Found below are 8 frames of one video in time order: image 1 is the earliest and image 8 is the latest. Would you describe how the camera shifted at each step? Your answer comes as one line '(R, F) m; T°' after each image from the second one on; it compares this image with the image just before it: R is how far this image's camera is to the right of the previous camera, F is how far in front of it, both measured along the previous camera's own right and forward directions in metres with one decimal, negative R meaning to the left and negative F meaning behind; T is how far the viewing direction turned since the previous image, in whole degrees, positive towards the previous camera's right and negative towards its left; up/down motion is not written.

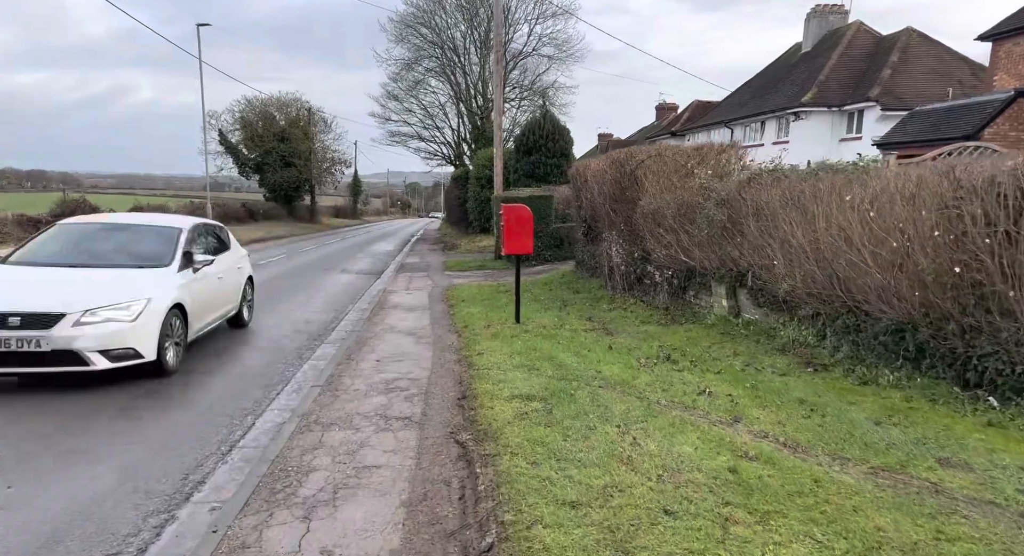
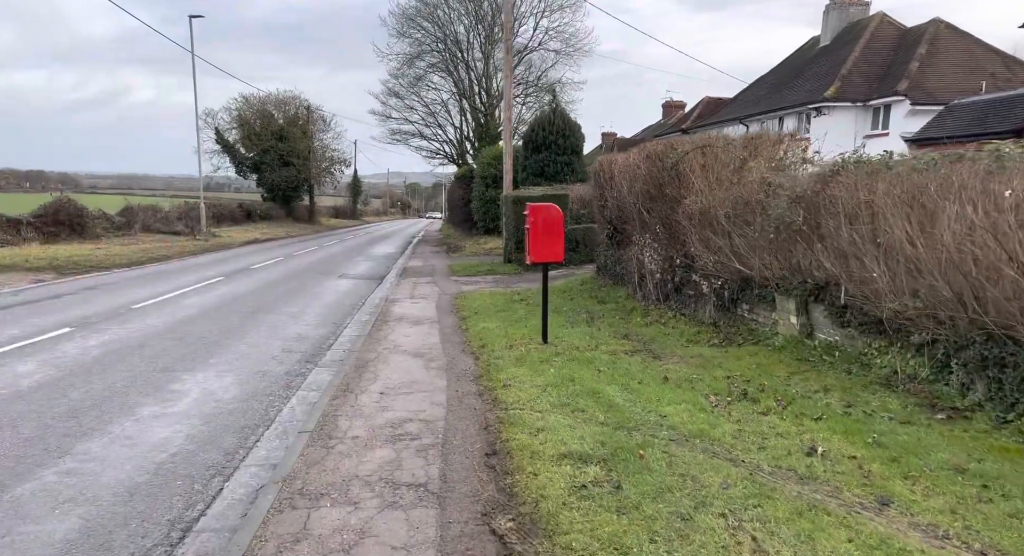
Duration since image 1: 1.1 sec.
(-0.3, +1.3) m; 0°
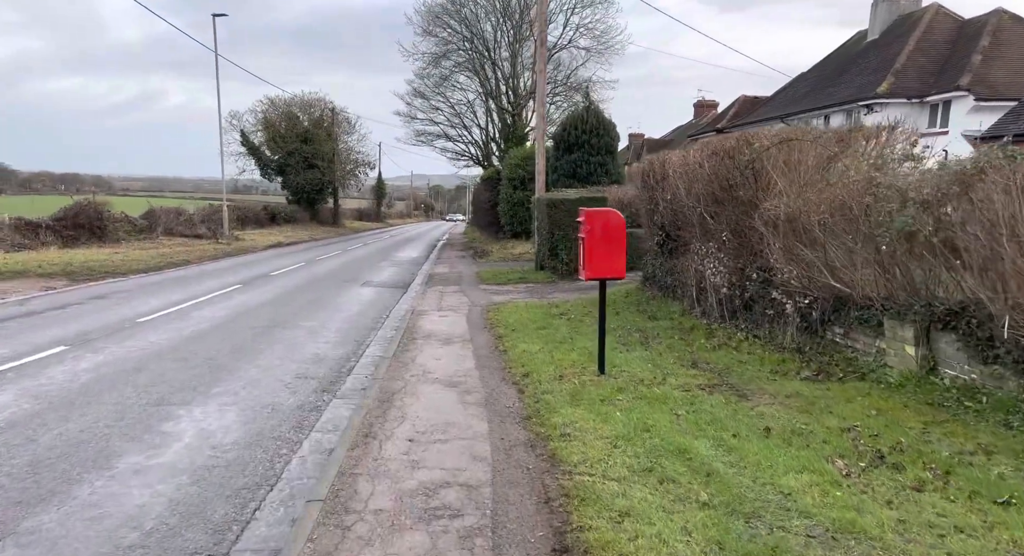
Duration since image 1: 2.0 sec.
(-0.3, +1.2) m; -2°
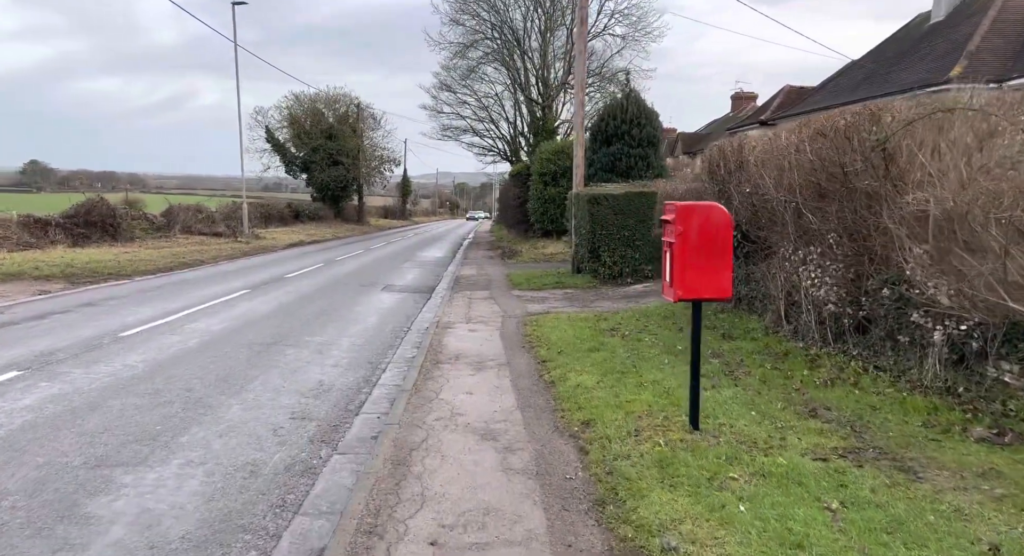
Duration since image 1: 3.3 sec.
(-0.2, +1.7) m; -2°
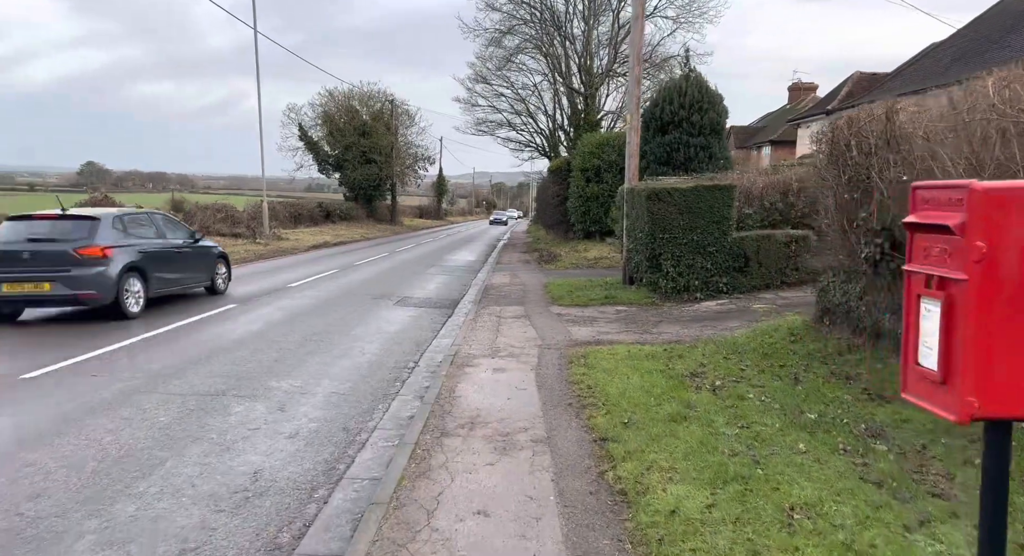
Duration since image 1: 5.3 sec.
(0.0, +2.6) m; -3°
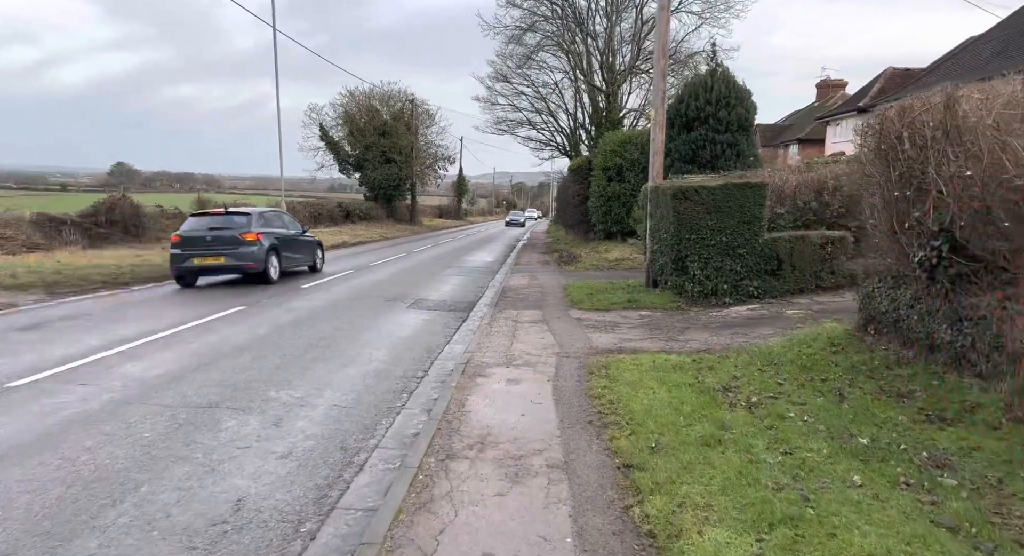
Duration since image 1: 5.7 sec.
(0.0, +0.5) m; -2°
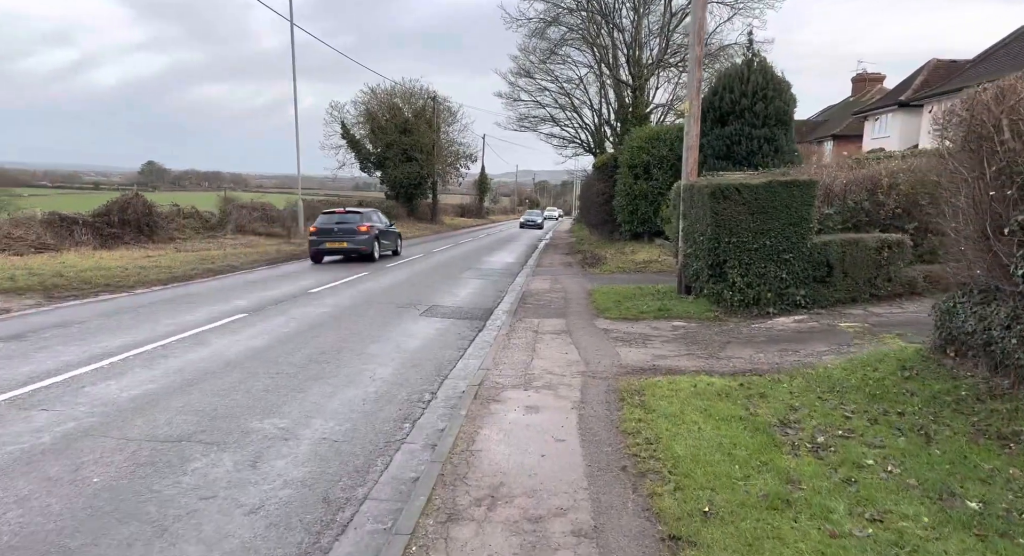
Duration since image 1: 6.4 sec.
(0.0, +0.9) m; -2°
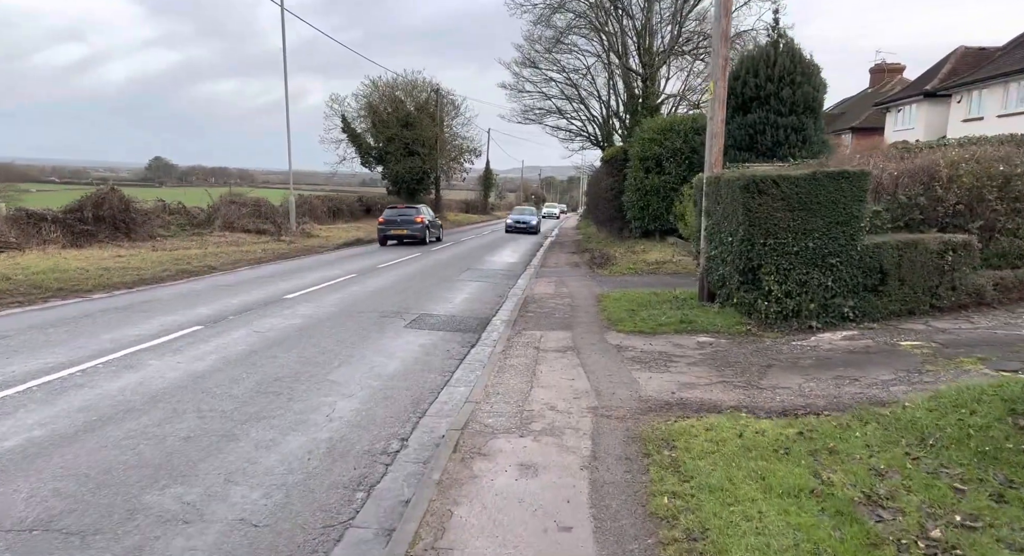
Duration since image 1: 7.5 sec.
(+0.1, +1.5) m; 0°
